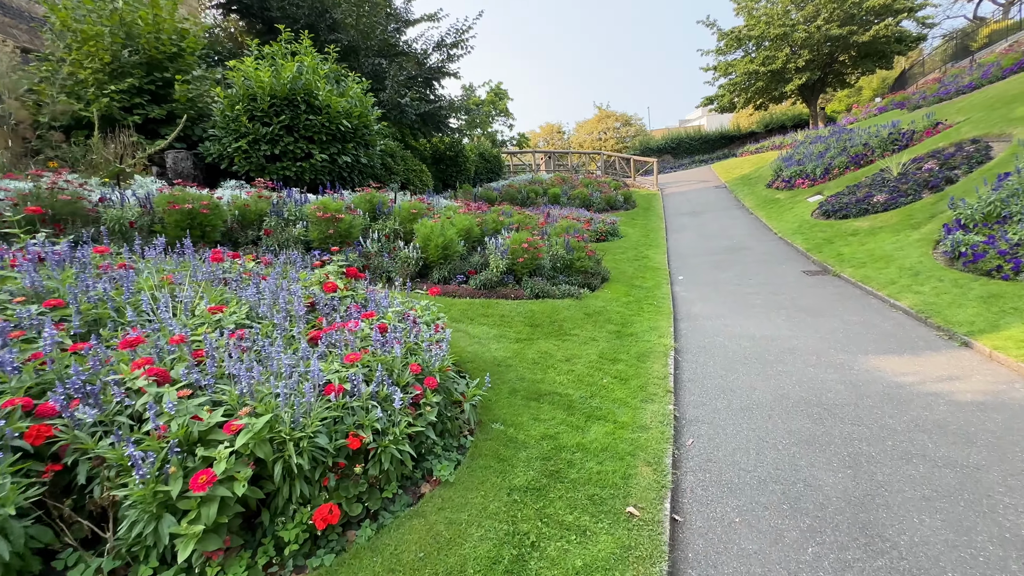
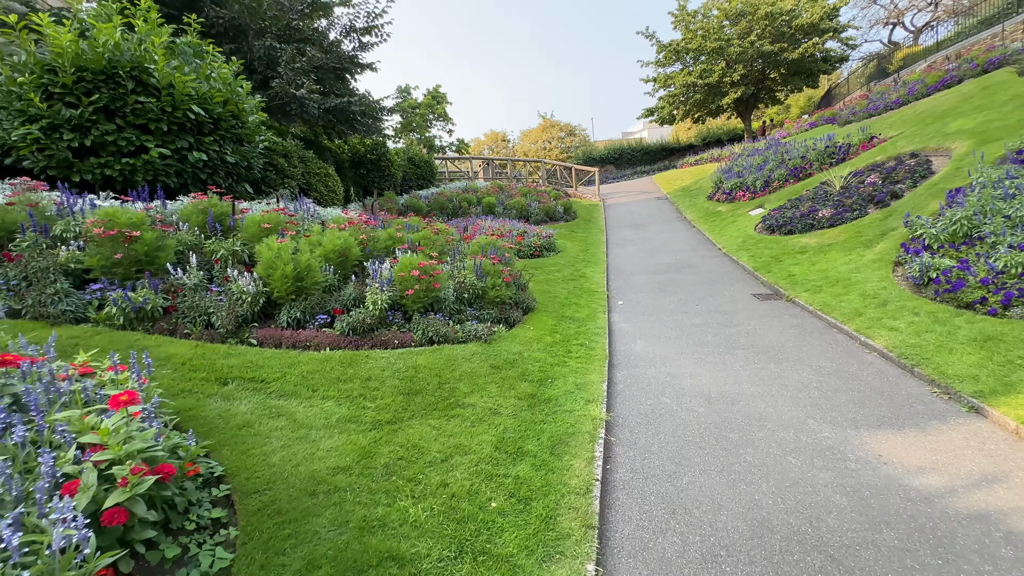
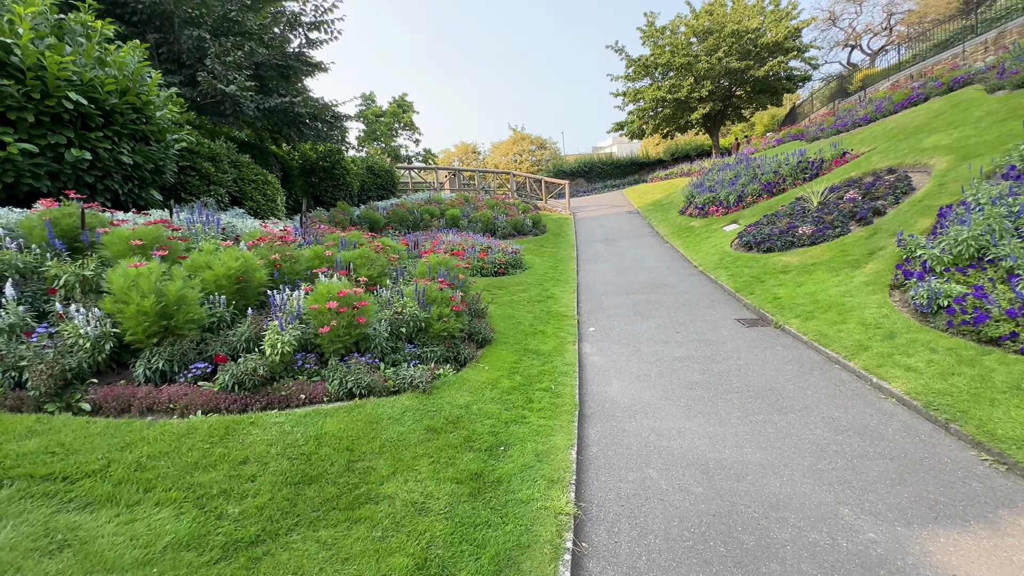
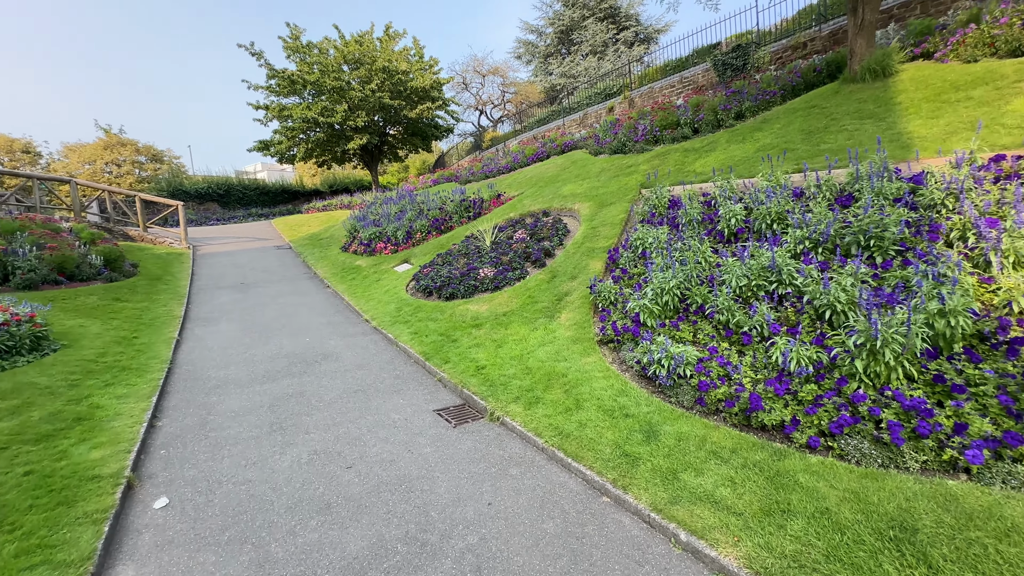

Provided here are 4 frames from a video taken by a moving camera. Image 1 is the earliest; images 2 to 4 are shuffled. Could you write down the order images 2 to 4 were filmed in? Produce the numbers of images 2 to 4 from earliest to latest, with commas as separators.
2, 3, 4
